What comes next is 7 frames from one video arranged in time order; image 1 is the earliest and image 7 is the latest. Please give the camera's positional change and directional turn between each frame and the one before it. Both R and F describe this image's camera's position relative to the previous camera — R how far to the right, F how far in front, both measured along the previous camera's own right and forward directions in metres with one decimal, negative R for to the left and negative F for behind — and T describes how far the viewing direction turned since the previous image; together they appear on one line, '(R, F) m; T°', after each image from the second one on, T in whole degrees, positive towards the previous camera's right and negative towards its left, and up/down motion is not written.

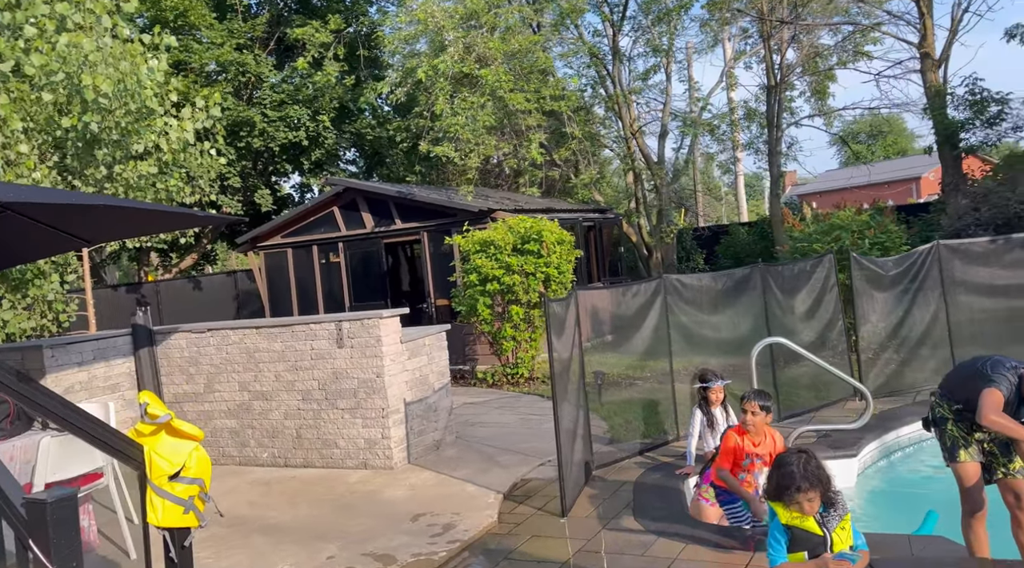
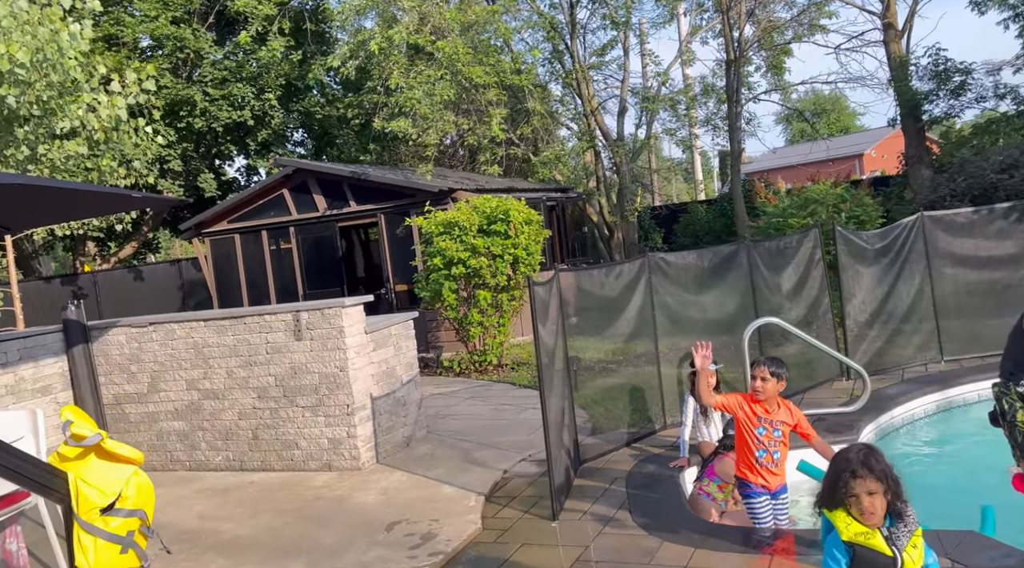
(-0.2, +0.5) m; +3°
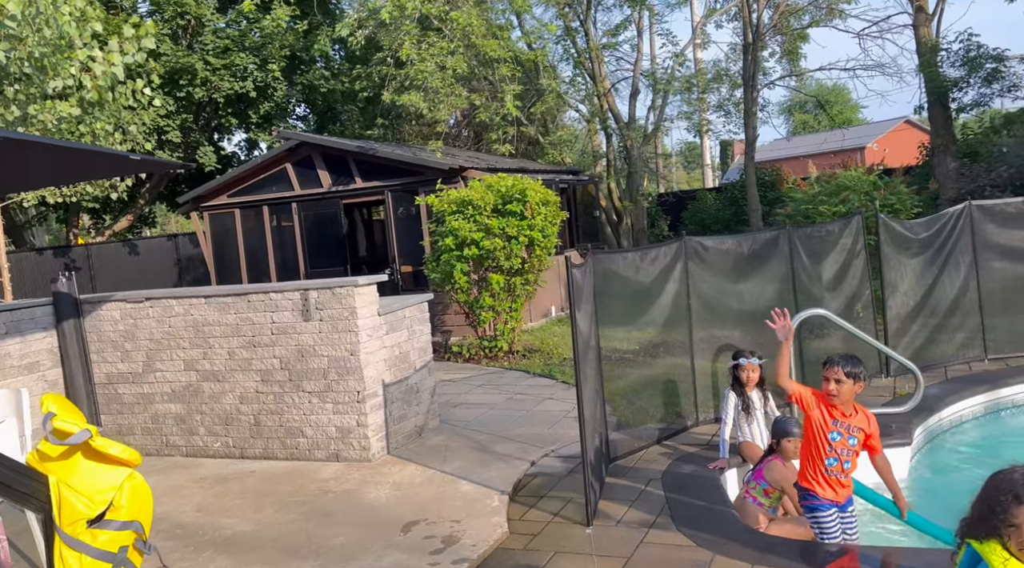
(-0.2, +0.5) m; 0°
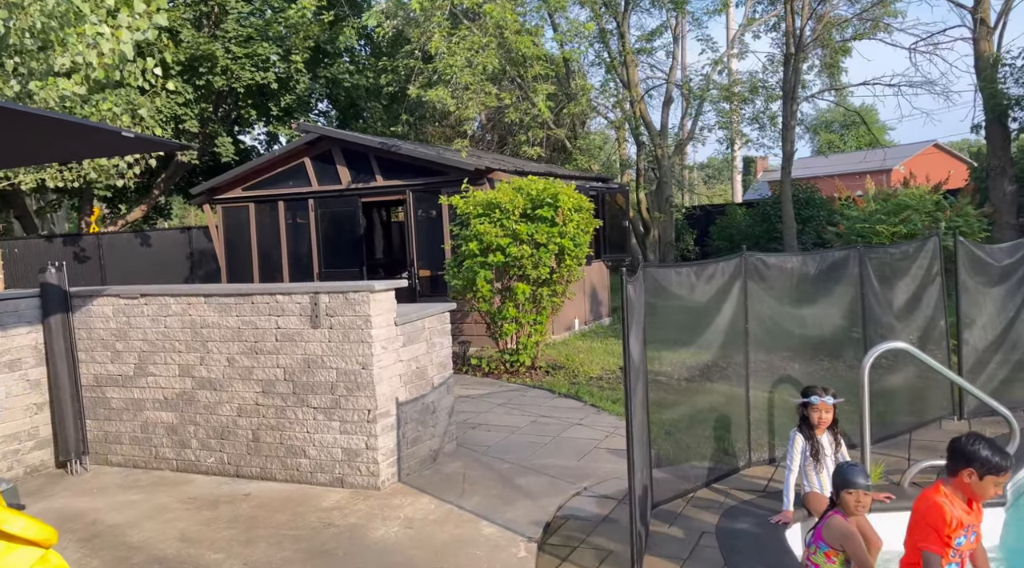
(-0.1, +0.7) m; -1°
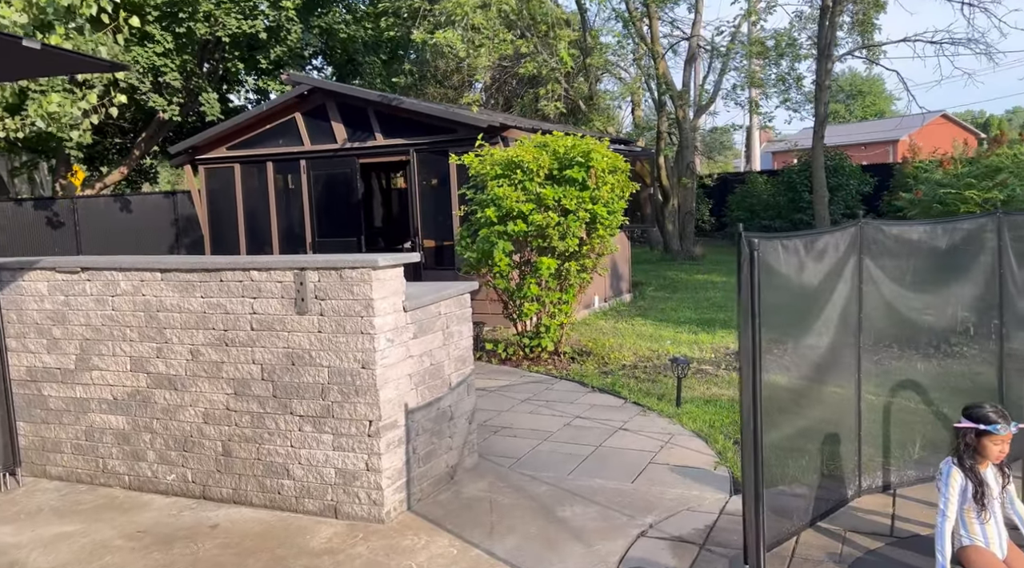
(-0.2, +1.3) m; 0°
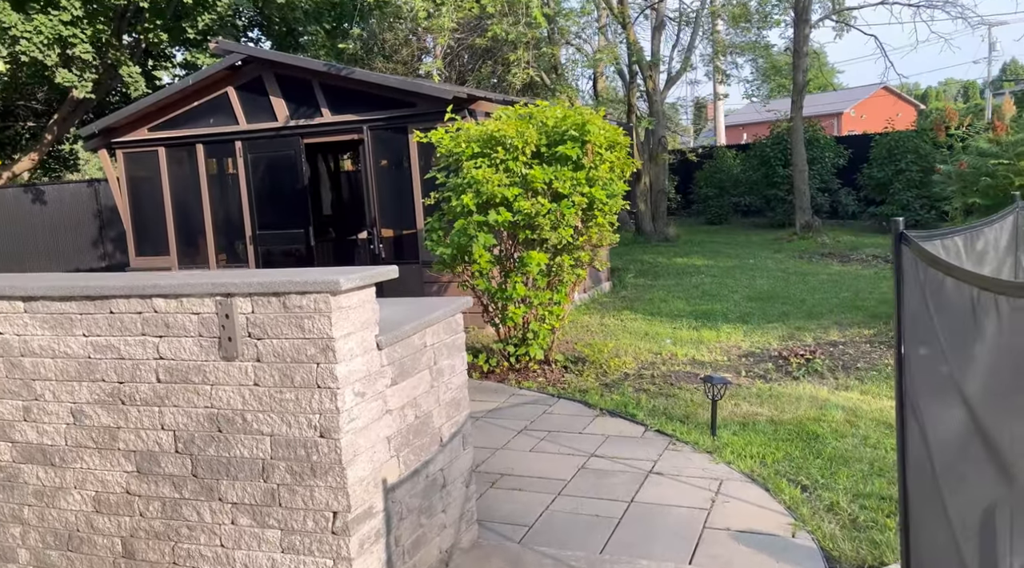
(-0.3, +1.3) m; +3°
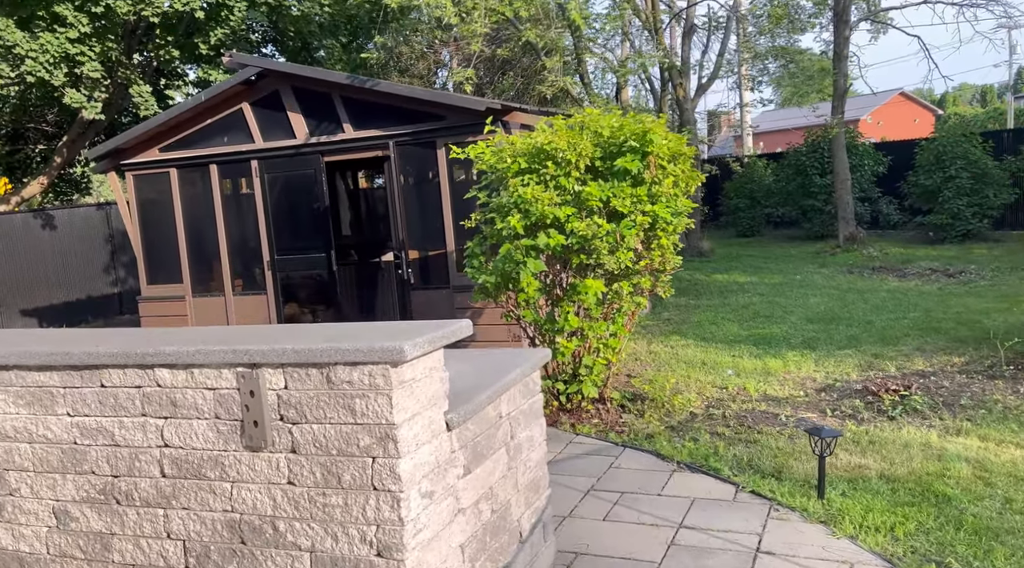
(-0.3, +0.7) m; -1°
